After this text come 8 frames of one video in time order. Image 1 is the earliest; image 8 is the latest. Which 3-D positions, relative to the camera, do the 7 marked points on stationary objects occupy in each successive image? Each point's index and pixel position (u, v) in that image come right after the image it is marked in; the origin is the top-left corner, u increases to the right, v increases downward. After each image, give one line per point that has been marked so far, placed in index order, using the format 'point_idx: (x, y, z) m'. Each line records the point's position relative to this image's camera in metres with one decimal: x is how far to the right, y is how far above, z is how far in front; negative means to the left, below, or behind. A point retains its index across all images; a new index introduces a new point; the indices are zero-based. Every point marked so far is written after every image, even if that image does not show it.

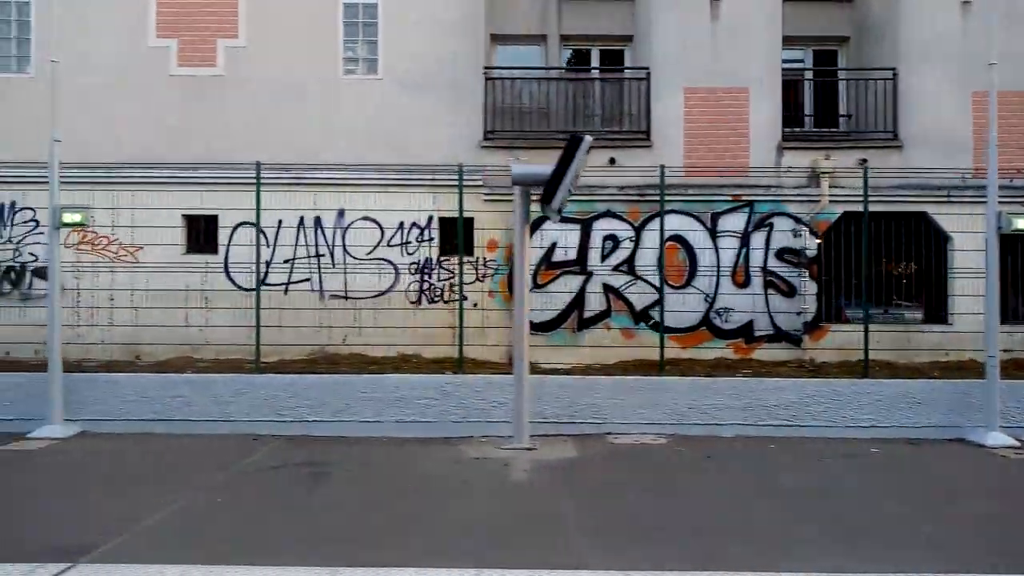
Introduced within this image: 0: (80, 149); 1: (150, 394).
0: (-7.2, +2.3, +13.1) m
1: (-4.8, -1.4, +10.3) m
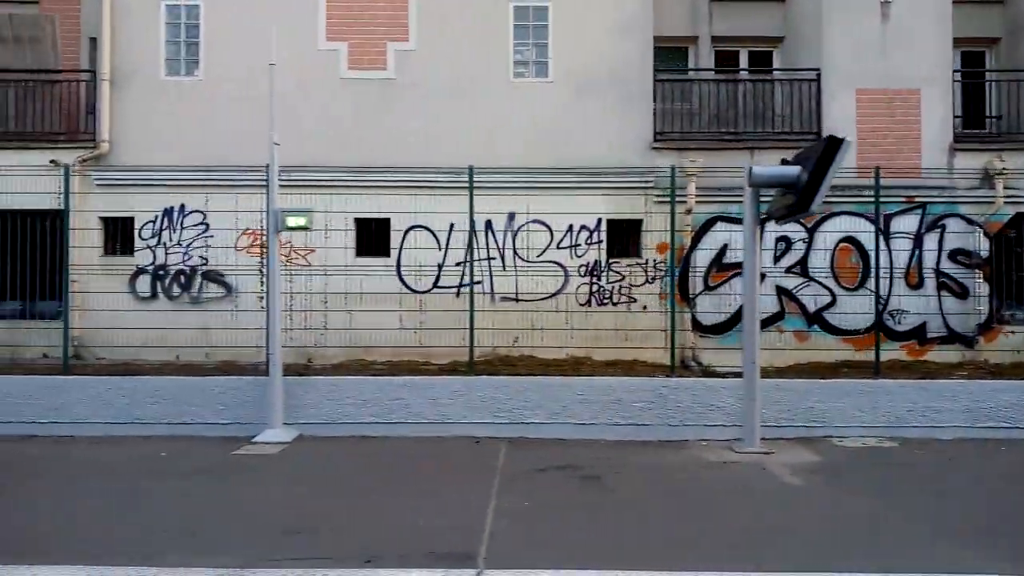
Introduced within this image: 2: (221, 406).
0: (-4.3, +2.3, +13.0) m
1: (-1.9, -1.4, +10.3) m
2: (-3.8, -1.6, +10.3) m
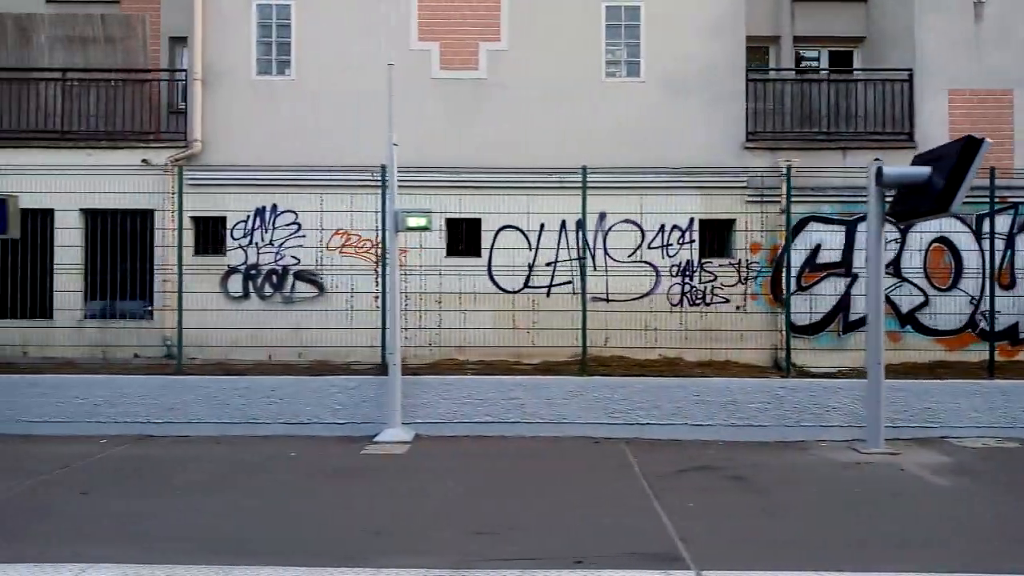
0: (-2.8, +2.3, +13.0) m
1: (-0.4, -1.4, +10.2) m
2: (-2.3, -1.6, +10.3) m
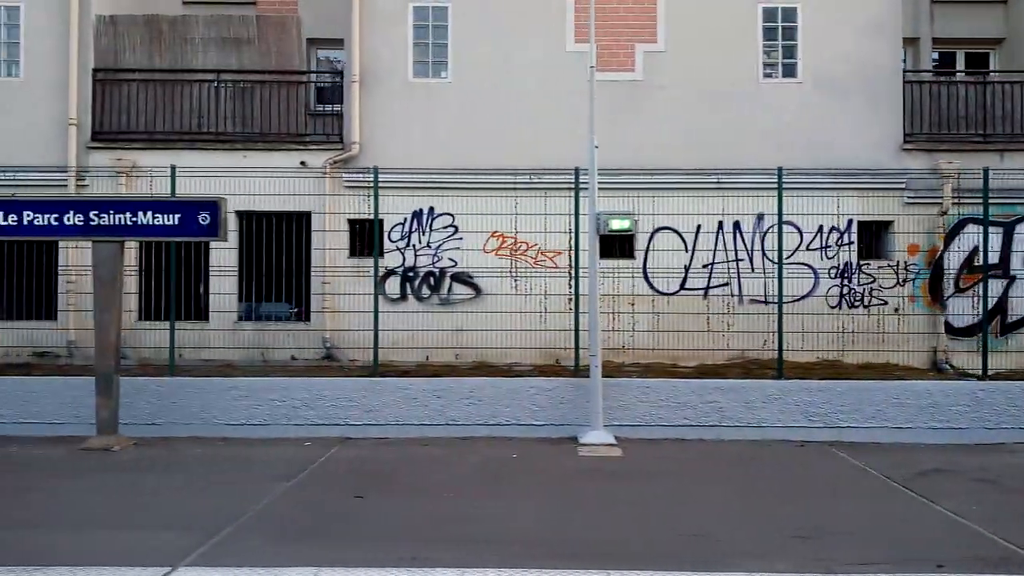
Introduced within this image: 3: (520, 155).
0: (-0.2, +2.2, +13.0) m
1: (+2.3, -1.5, +10.2) m
2: (+0.3, -1.6, +10.3) m
3: (+0.2, +2.2, +13.0) m
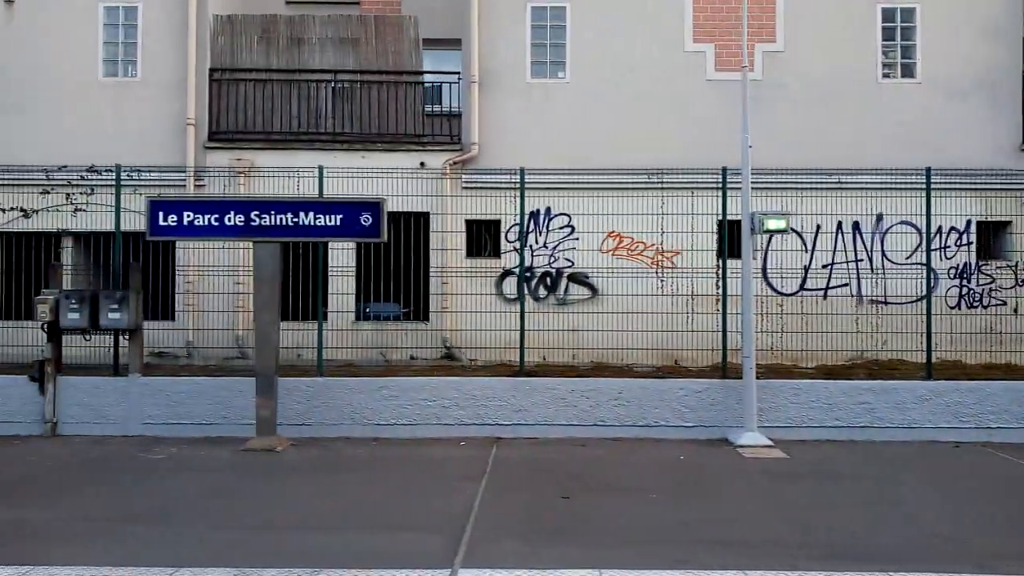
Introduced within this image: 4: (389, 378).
0: (+1.8, +2.2, +13.0) m
1: (+4.2, -1.5, +10.2) m
2: (+2.3, -1.6, +10.3) m
3: (+2.2, +2.2, +13.0) m
4: (-1.6, -1.2, +10.4) m
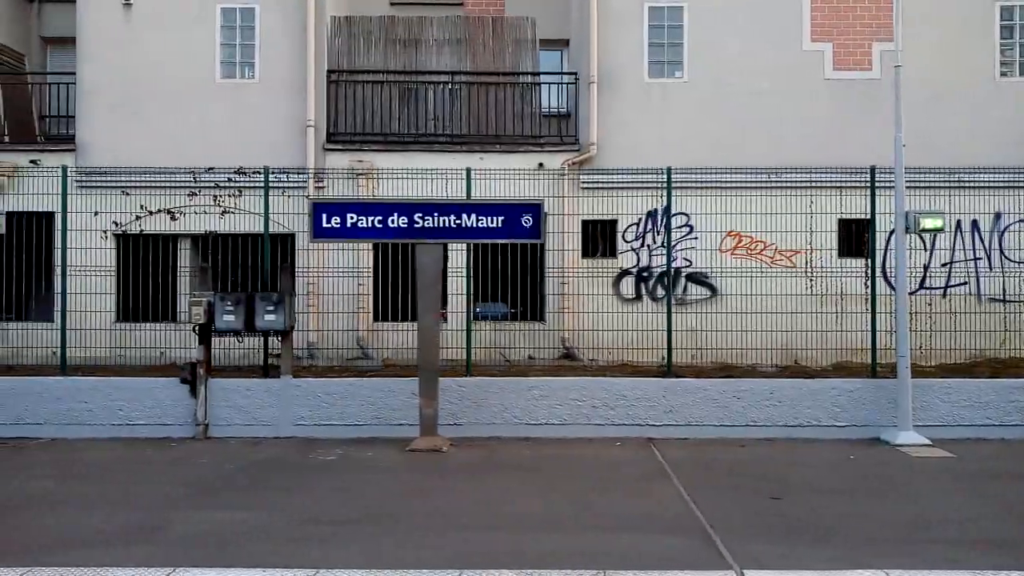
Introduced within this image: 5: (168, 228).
0: (+3.8, +2.2, +13.0) m
1: (+6.2, -1.5, +10.3) m
2: (+4.3, -1.6, +10.3) m
3: (+4.2, +2.3, +13.0) m
4: (+0.4, -1.2, +10.4) m
5: (-5.0, +0.9, +11.5) m
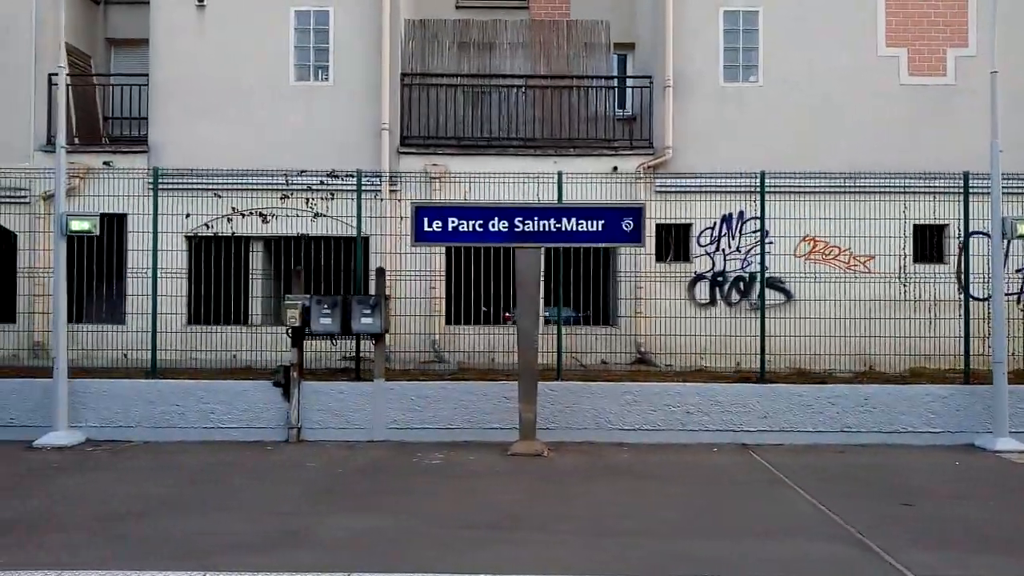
0: (+5.0, +2.2, +13.0) m
1: (+7.5, -1.5, +10.2) m
2: (+5.5, -1.7, +10.3) m
3: (+5.4, +2.2, +13.0) m
4: (+1.6, -1.3, +10.3) m
5: (-3.7, +0.8, +11.4) m
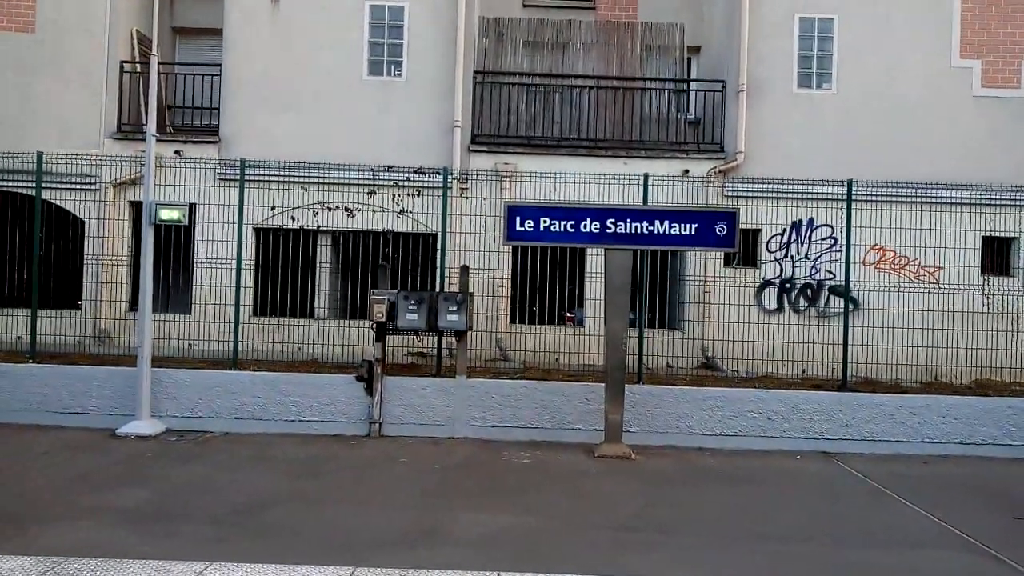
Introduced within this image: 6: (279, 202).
0: (+6.2, +2.0, +13.0) m
1: (+8.5, -1.8, +10.2) m
2: (+6.6, -1.8, +10.3) m
3: (+6.6, +2.0, +13.0) m
4: (+2.7, -1.3, +10.3) m
5: (-2.6, +0.9, +11.4) m
6: (-3.3, +1.2, +11.1) m
